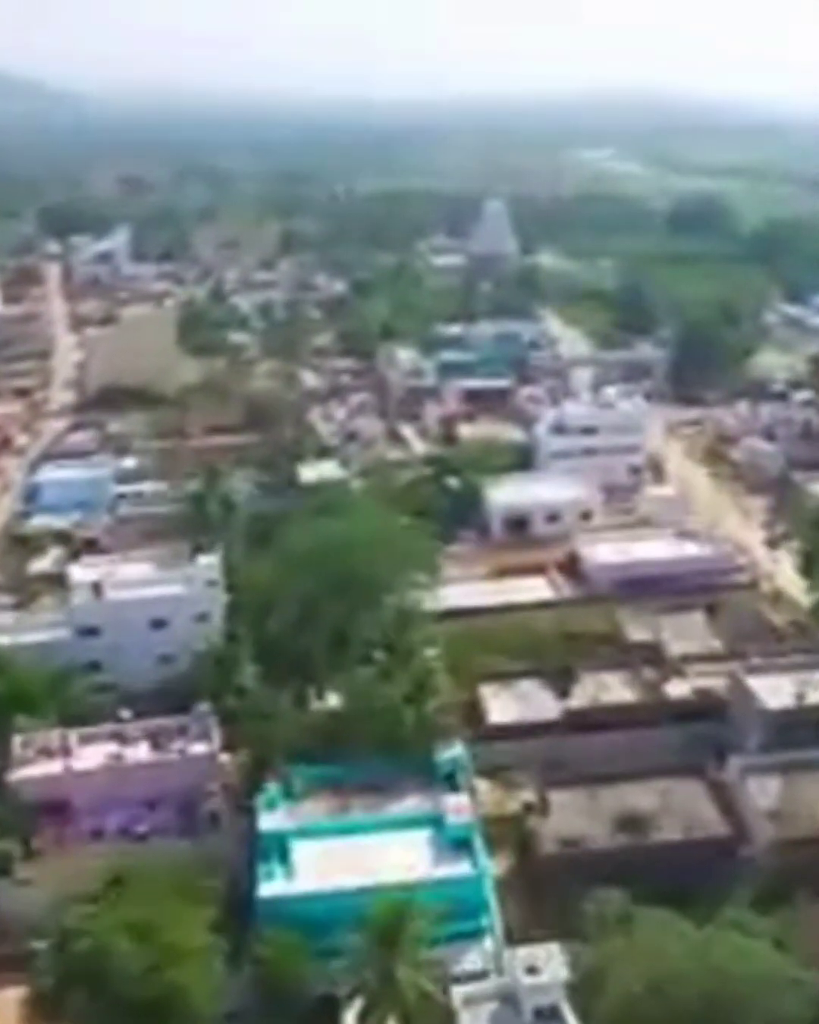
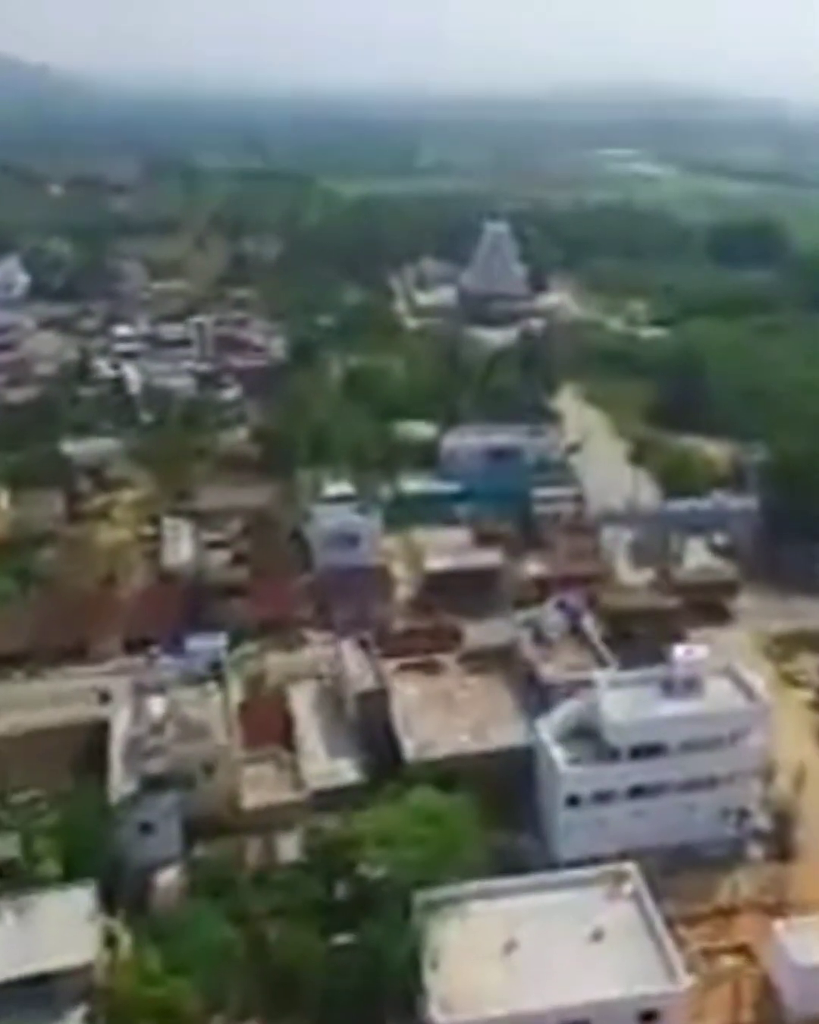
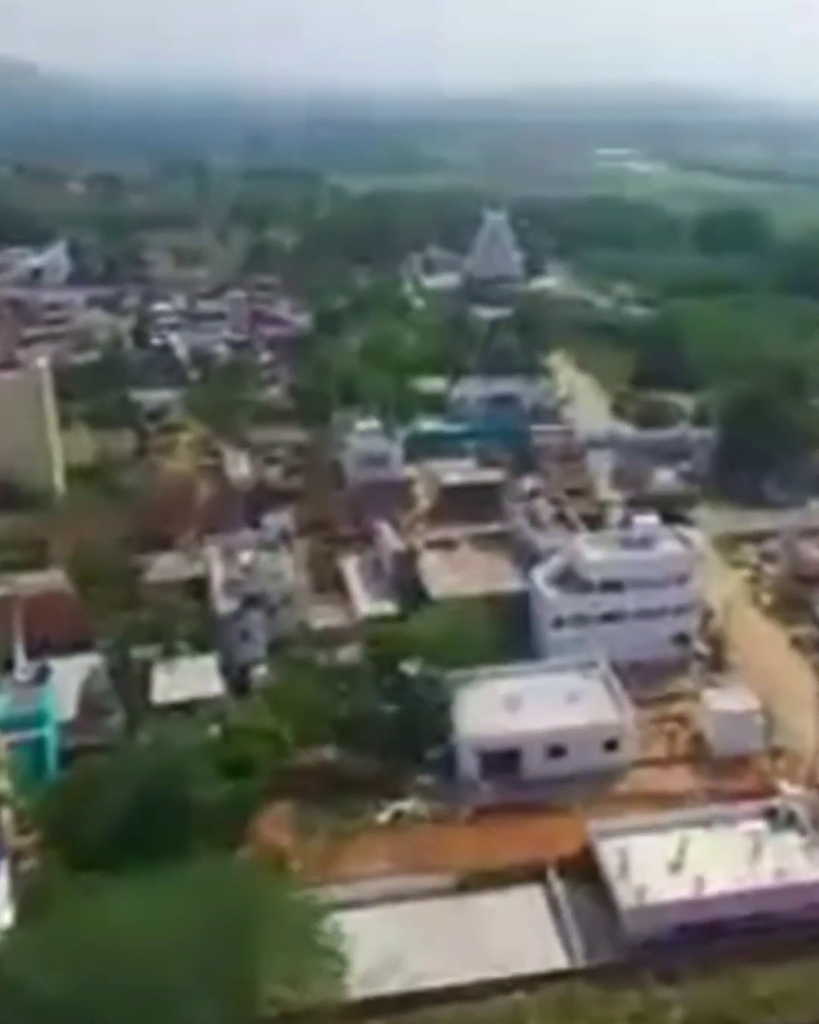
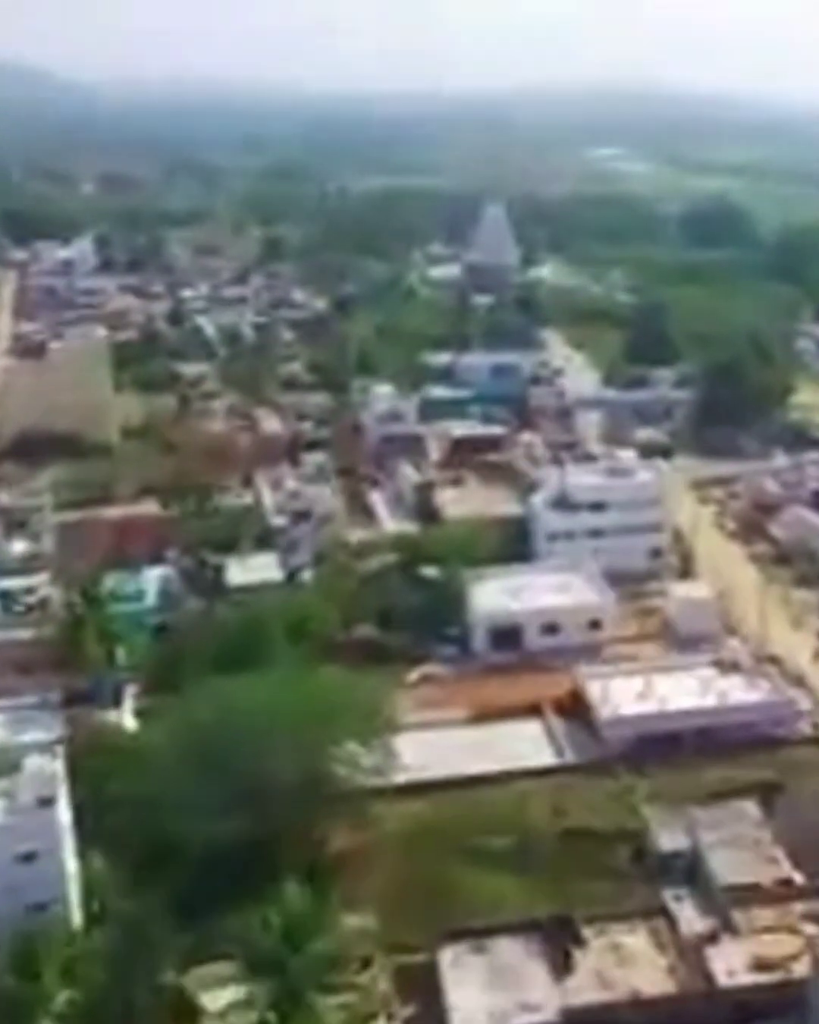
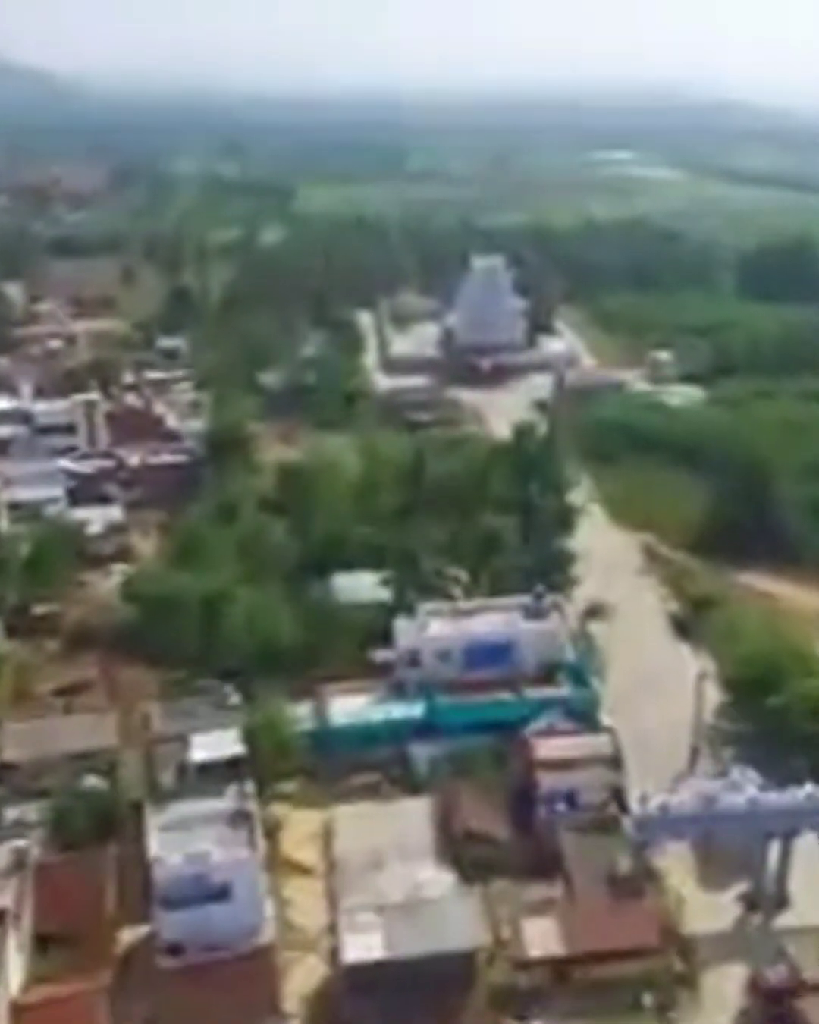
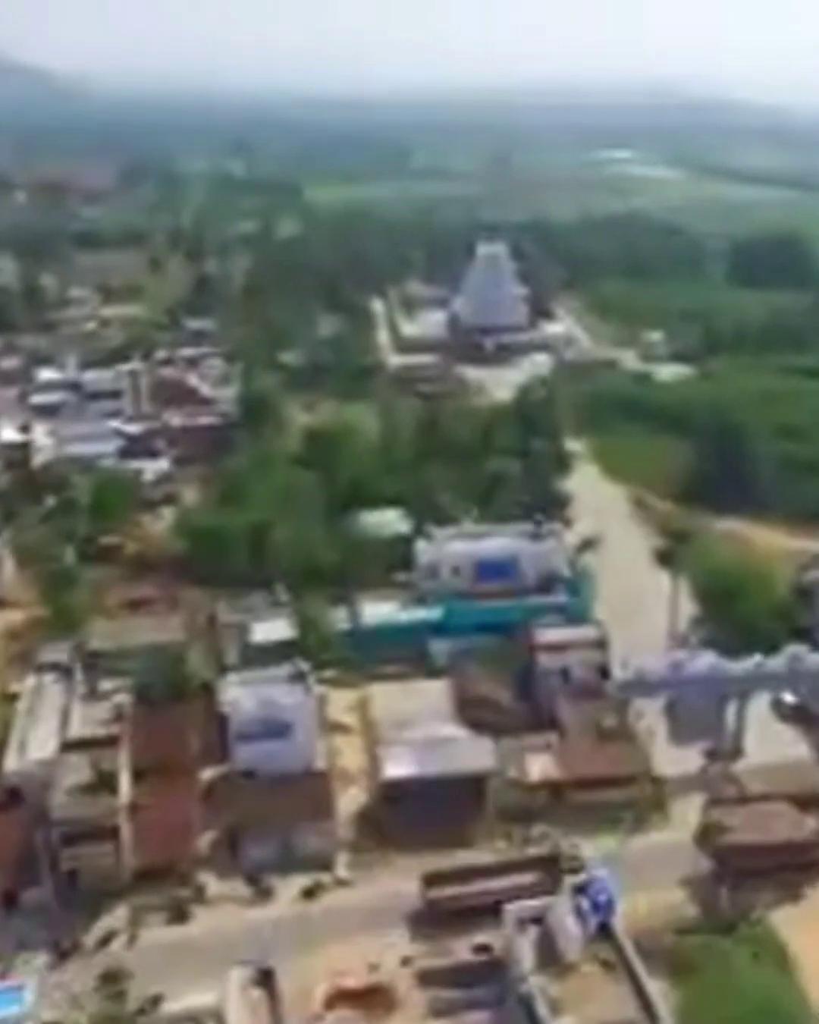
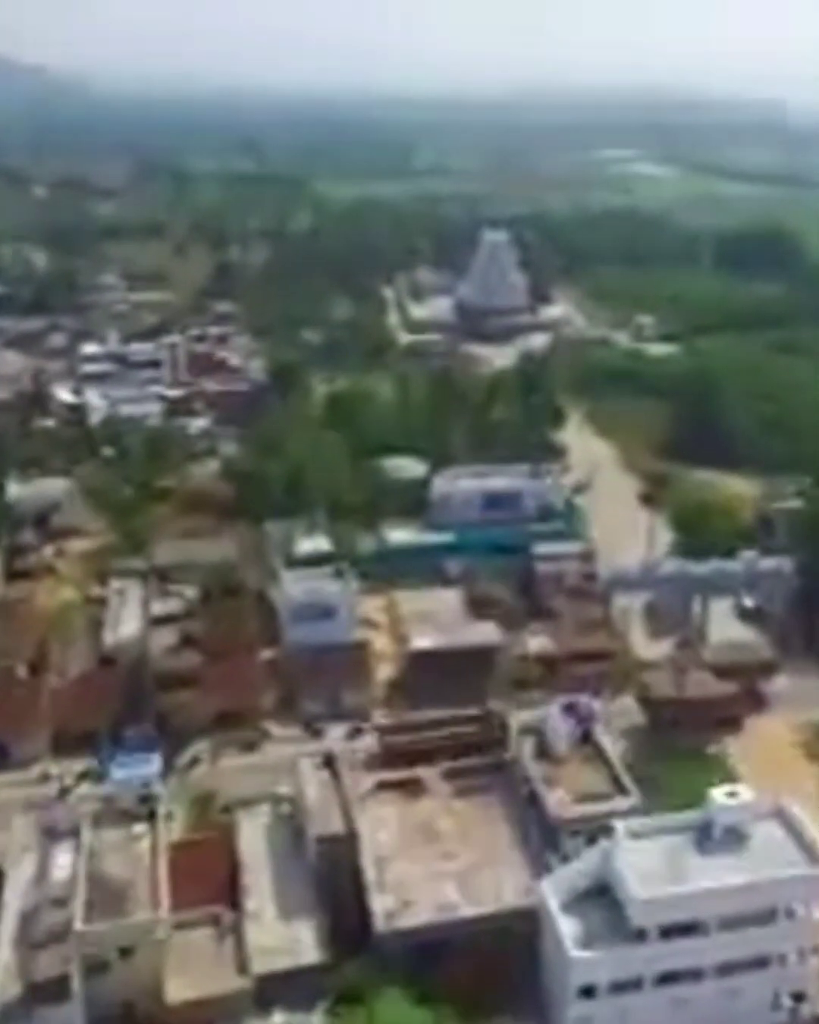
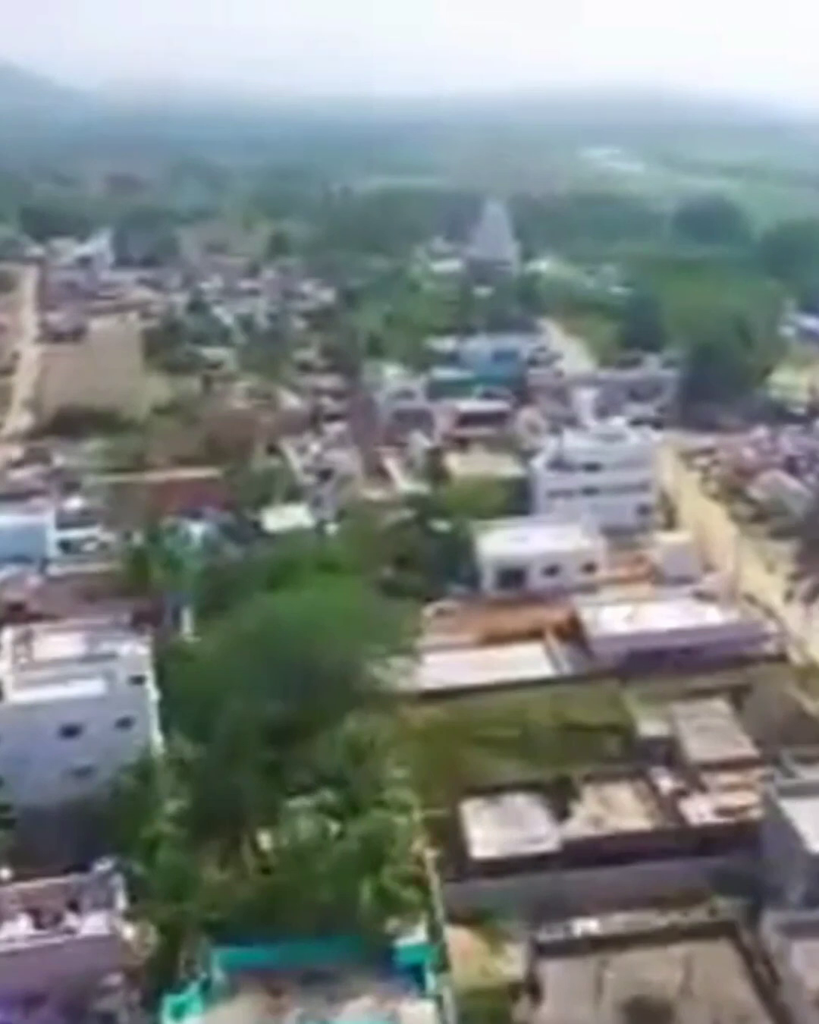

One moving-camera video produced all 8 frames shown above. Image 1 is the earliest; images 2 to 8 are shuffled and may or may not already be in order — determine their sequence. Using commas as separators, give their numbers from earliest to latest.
8, 4, 3, 2, 7, 6, 5
